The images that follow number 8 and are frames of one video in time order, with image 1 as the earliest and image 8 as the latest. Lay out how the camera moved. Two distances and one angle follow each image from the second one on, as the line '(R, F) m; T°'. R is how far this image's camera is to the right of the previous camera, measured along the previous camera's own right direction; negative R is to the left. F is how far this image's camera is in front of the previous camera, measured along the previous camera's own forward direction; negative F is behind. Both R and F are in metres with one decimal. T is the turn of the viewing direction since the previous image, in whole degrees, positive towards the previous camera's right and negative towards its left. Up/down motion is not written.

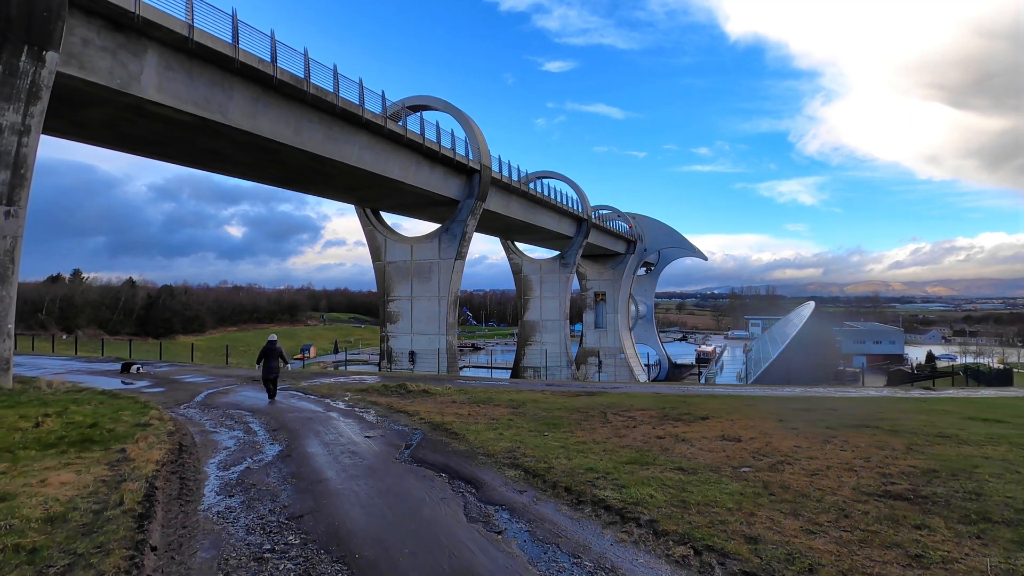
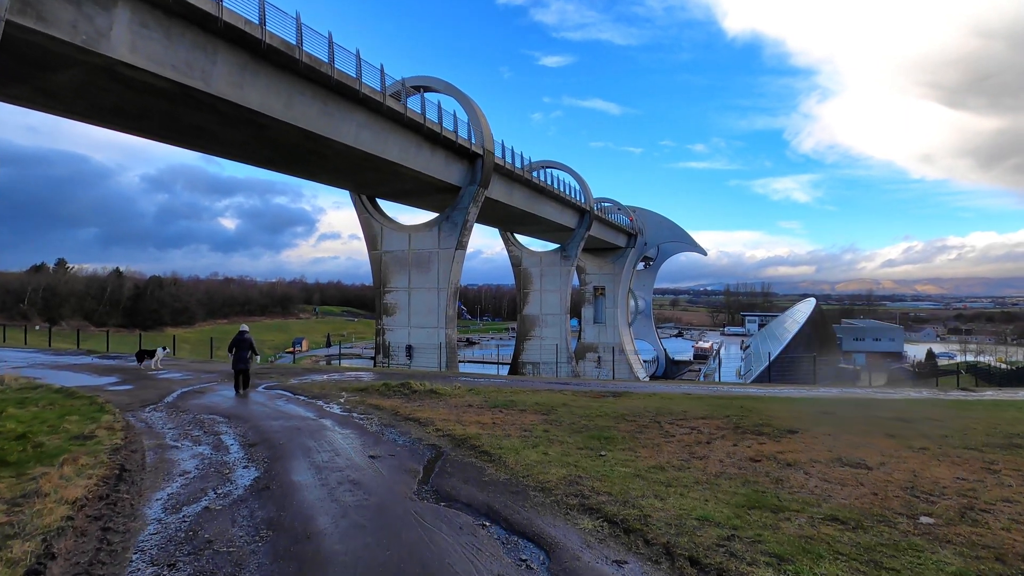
(-0.6, +1.7) m; +1°
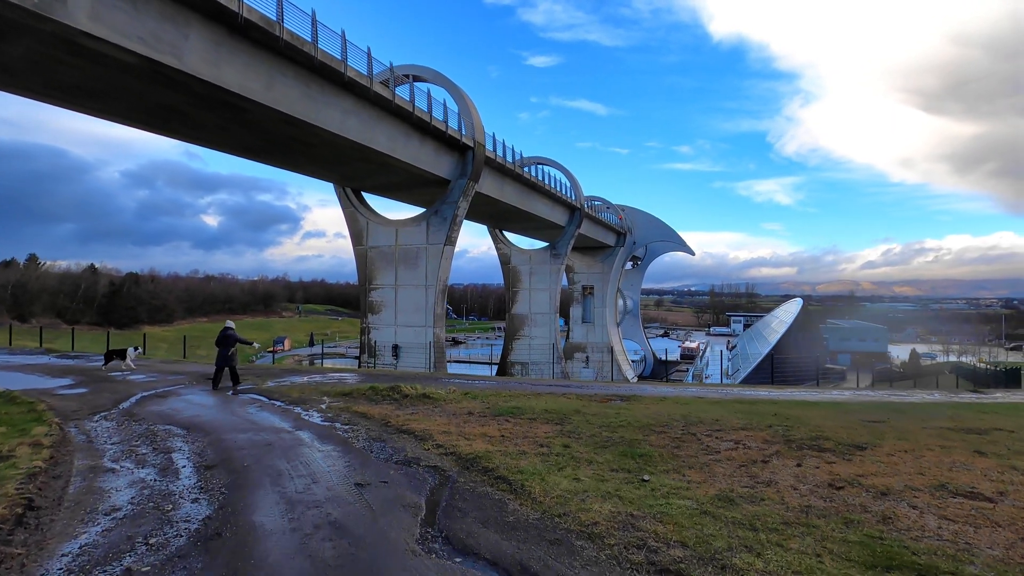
(-0.3, +1.1) m; +2°
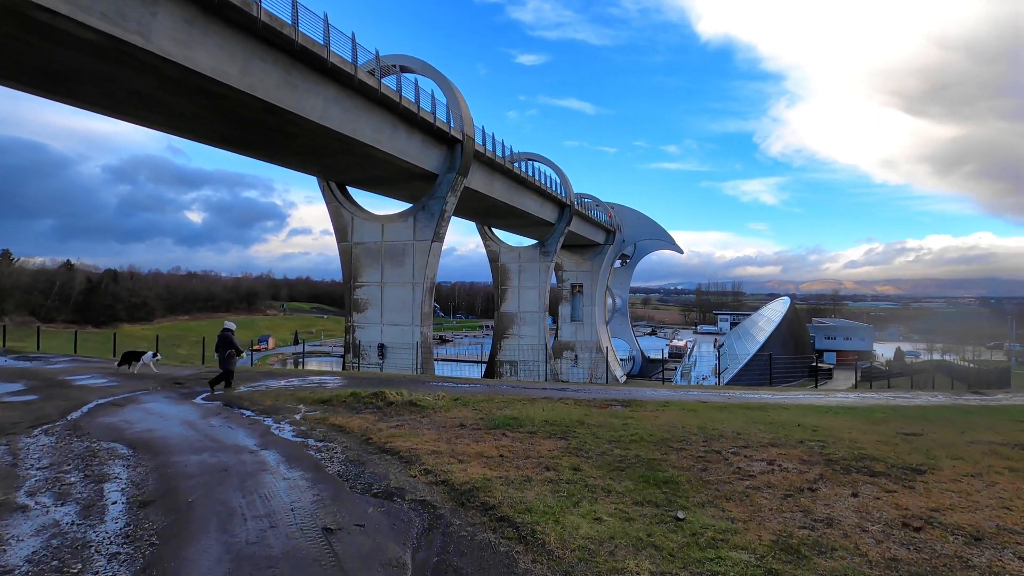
(-0.1, +0.9) m; +1°
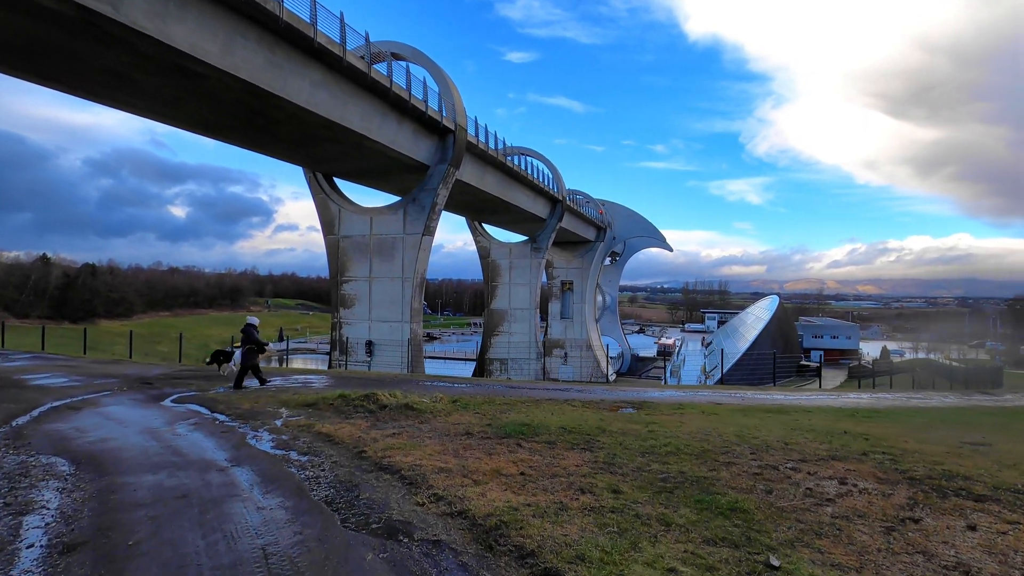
(-0.3, +0.9) m; +1°
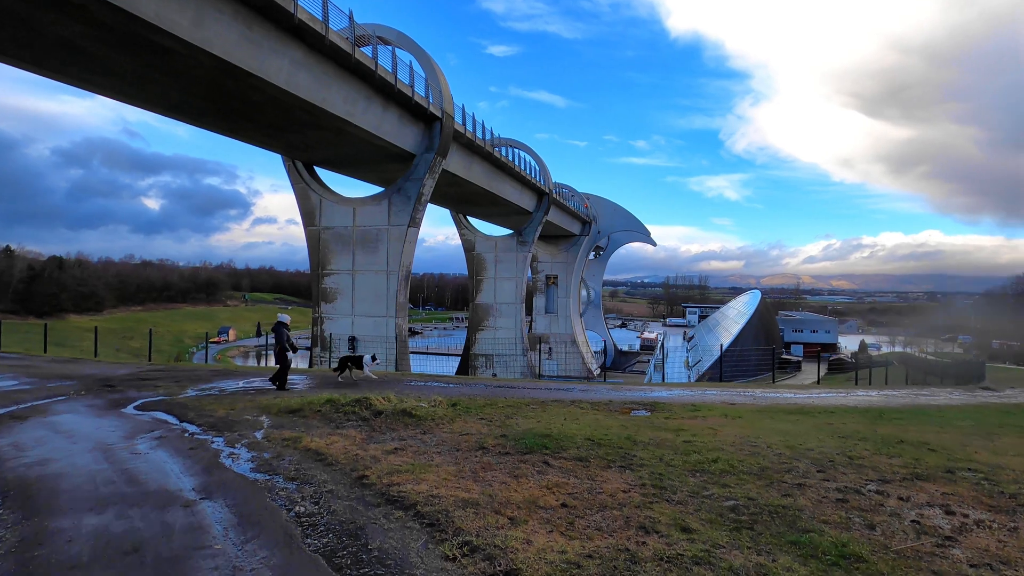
(-0.4, +0.9) m; +2°
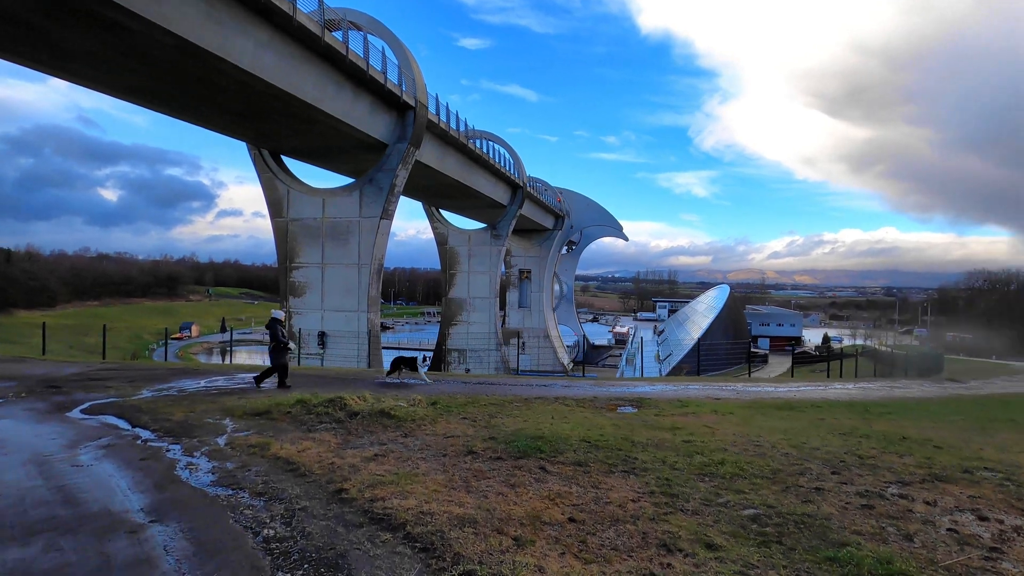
(-0.2, +0.5) m; +3°
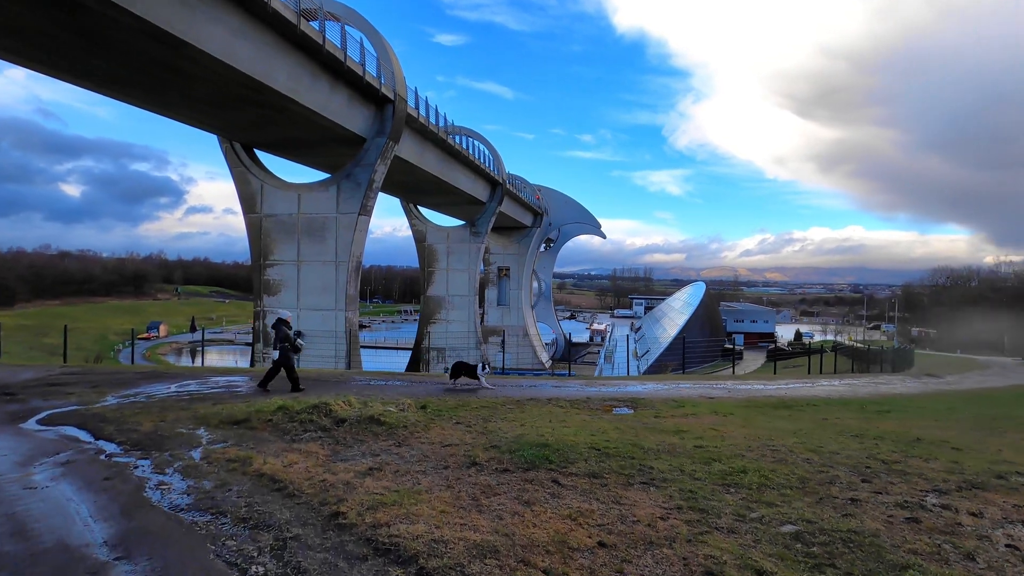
(-0.3, +0.4) m; +3°
